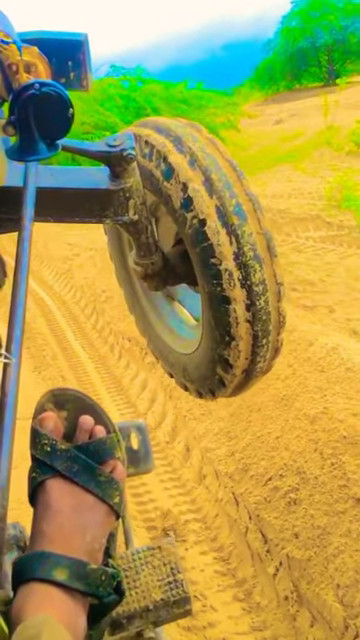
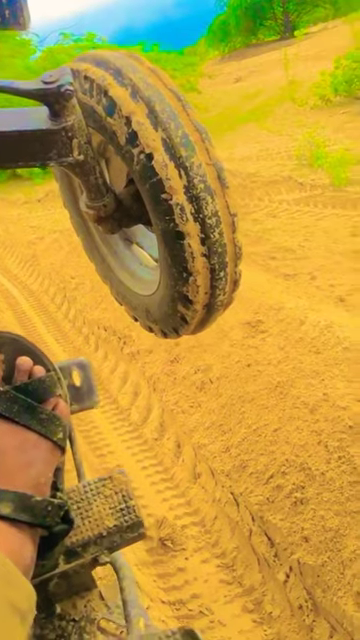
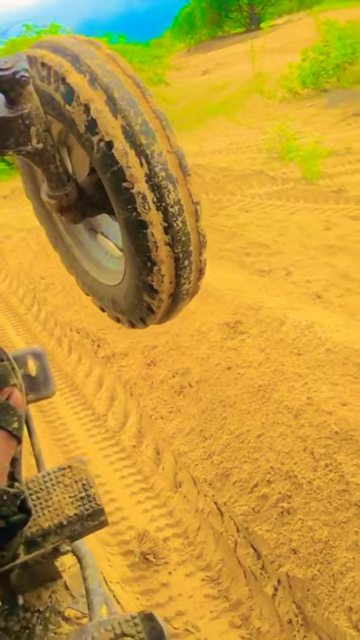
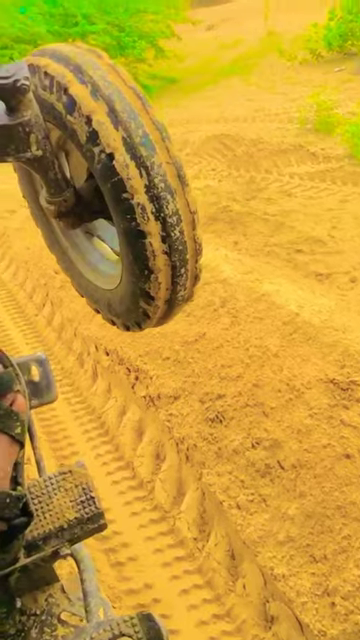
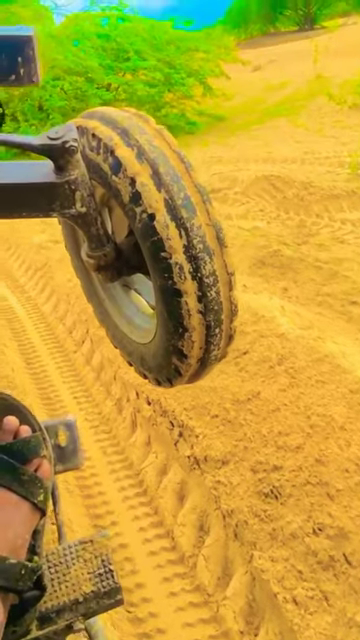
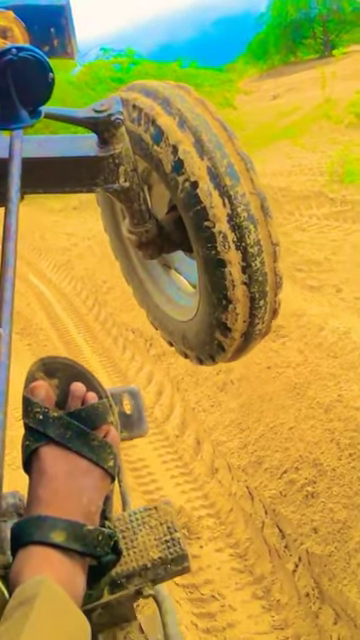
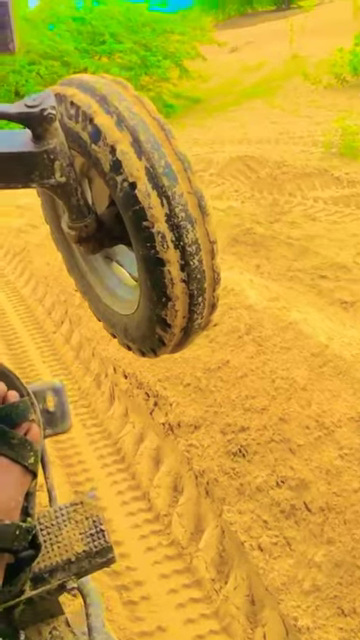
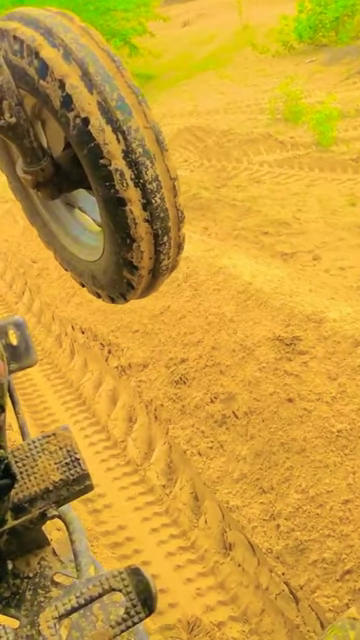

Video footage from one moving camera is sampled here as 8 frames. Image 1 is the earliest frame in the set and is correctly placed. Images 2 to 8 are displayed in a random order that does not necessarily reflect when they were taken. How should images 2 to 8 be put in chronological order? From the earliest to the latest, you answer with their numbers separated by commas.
6, 2, 3, 8, 4, 7, 5
